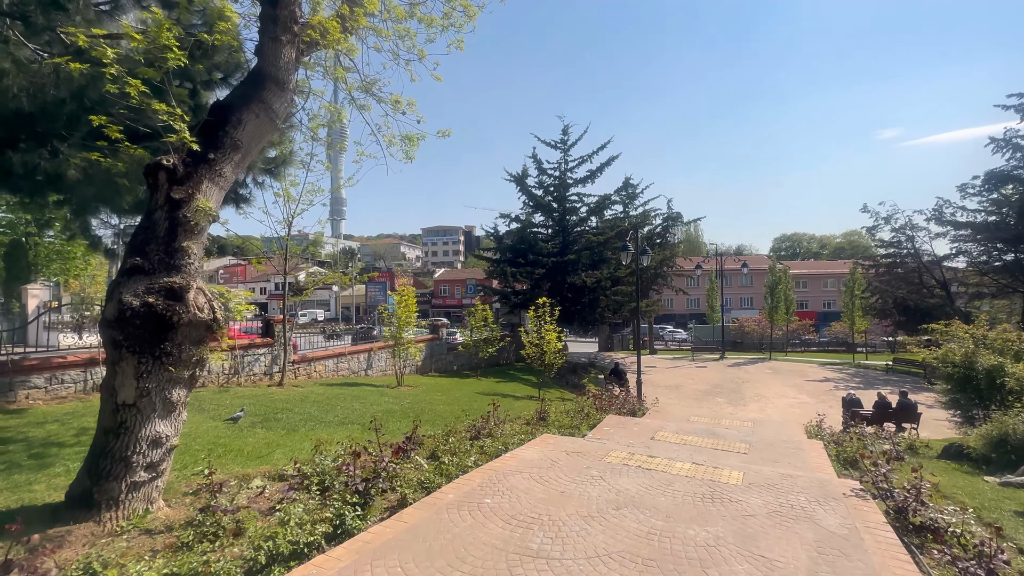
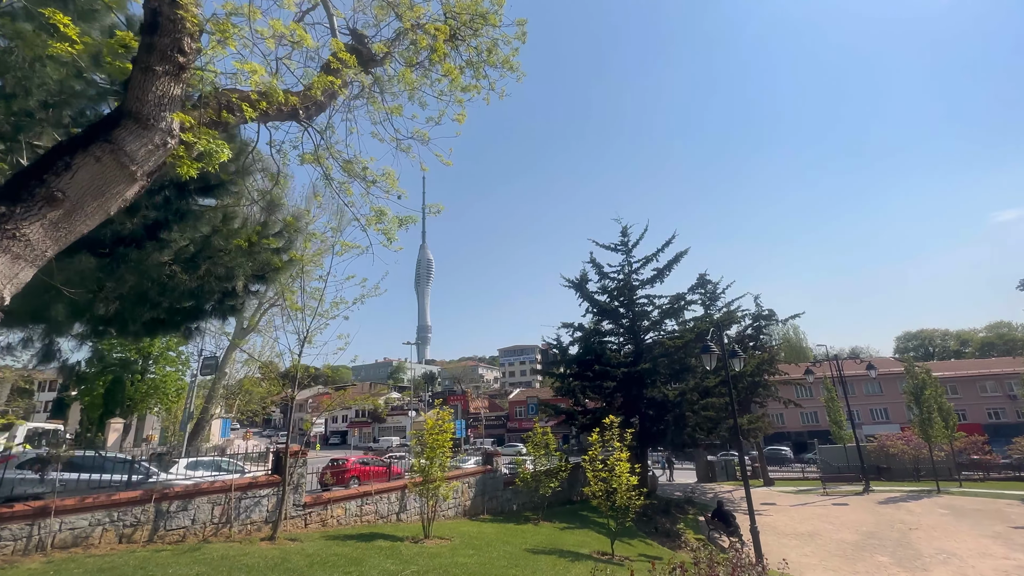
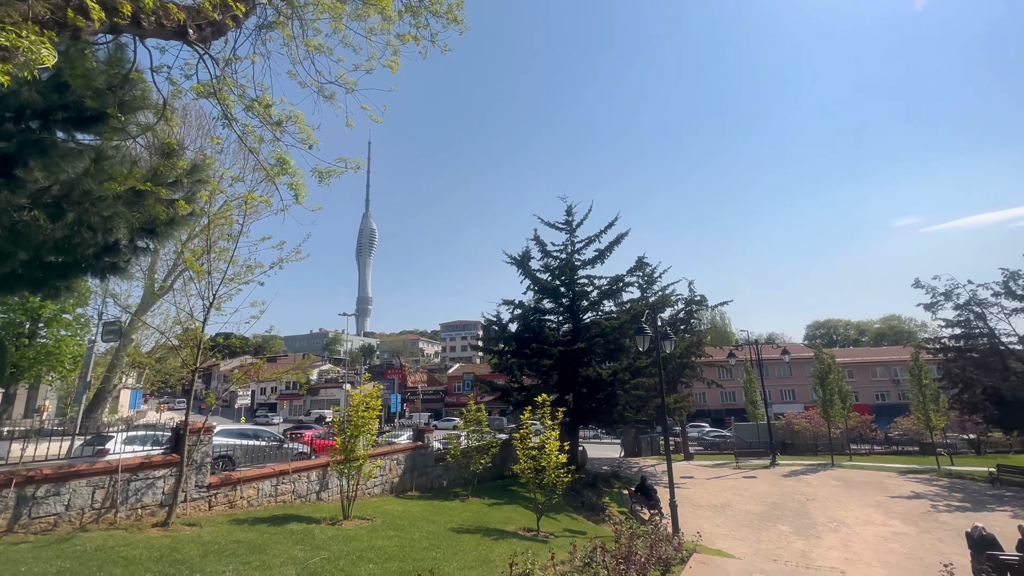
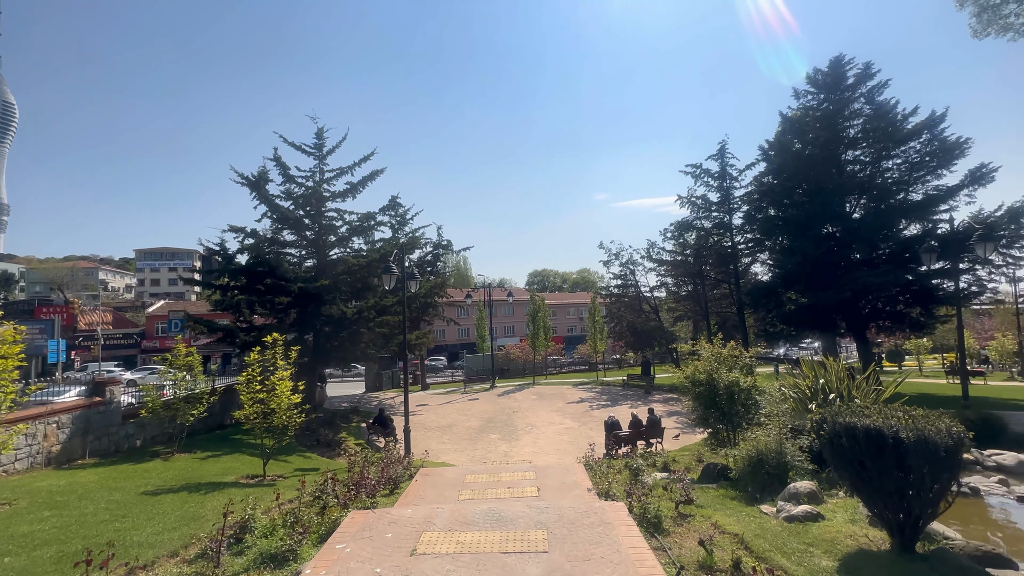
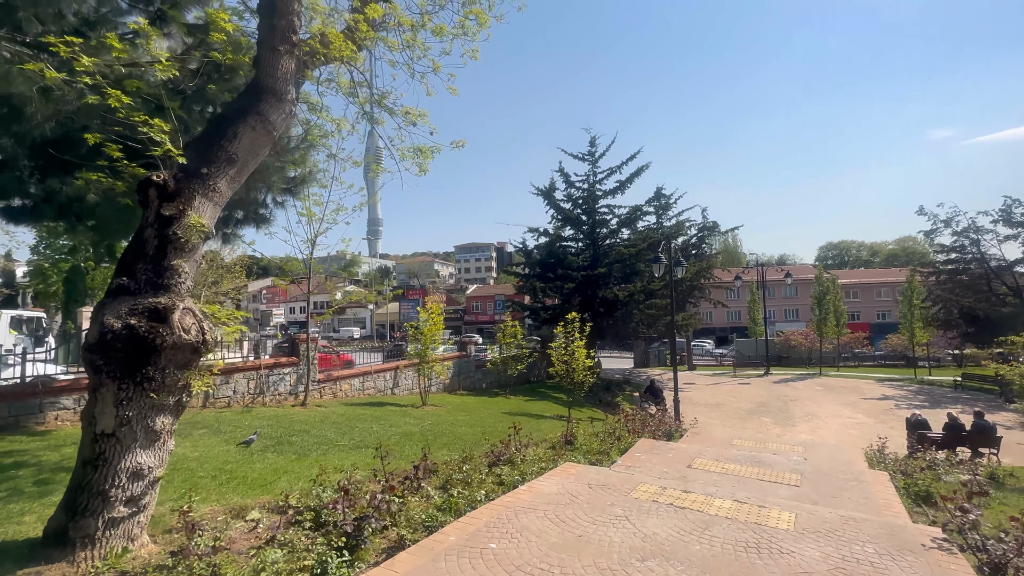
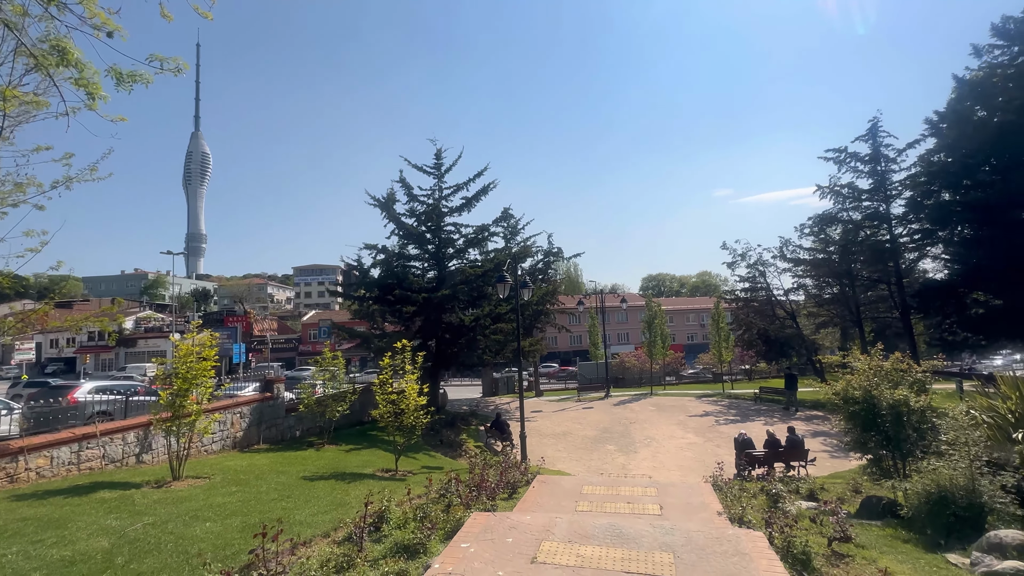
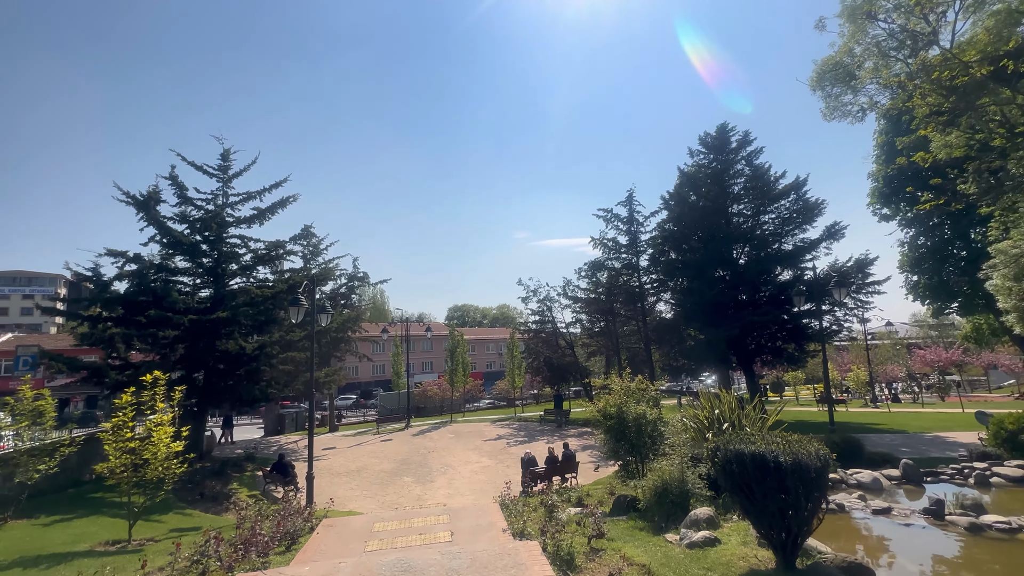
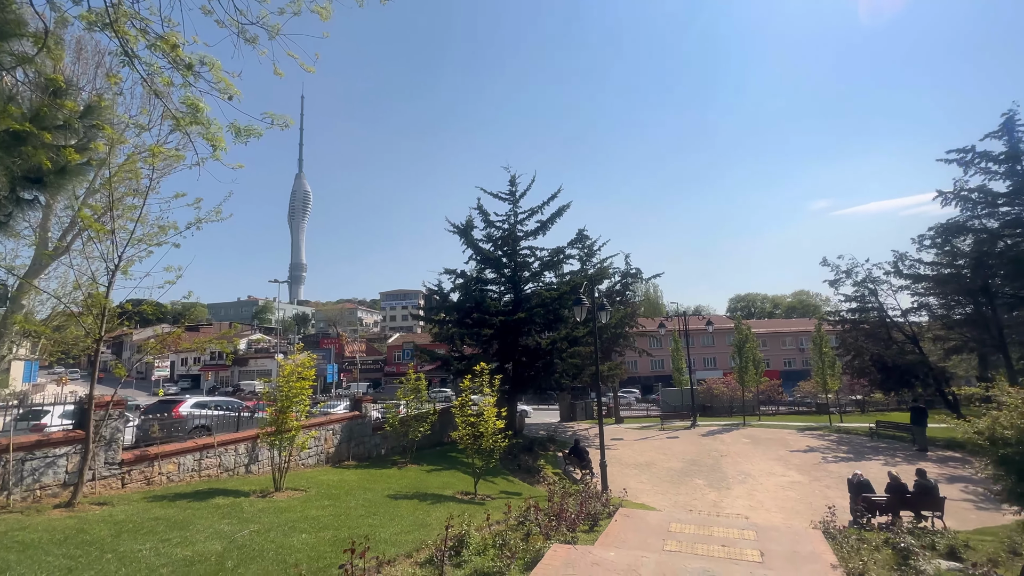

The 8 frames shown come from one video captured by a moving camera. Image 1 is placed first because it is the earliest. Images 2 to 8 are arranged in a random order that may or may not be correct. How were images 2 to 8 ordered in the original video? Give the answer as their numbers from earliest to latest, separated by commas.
5, 2, 3, 8, 6, 4, 7
